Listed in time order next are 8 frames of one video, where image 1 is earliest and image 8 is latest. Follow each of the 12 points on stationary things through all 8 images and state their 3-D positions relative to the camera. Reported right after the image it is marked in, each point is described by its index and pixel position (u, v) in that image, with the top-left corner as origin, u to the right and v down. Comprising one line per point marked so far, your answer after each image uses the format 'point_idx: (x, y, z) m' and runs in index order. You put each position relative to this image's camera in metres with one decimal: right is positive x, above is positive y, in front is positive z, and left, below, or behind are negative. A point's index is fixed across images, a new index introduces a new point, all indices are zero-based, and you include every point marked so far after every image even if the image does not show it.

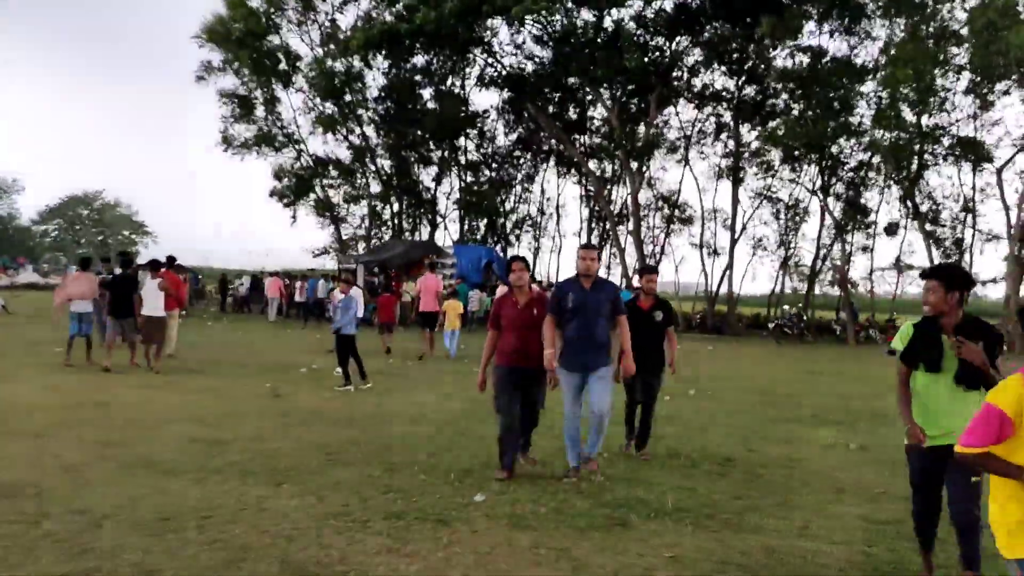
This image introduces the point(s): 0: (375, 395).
0: (-1.9, -1.4, +11.5) m
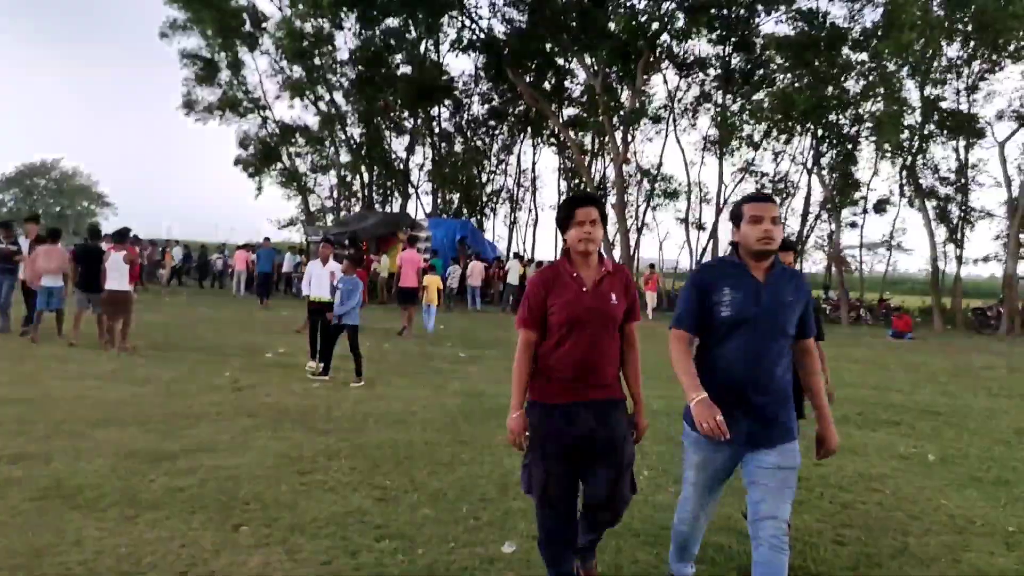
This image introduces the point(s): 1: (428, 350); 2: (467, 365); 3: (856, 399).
0: (-1.8, -1.2, +9.8) m
1: (-1.4, -1.1, +14.8) m
2: (-0.7, -1.2, +12.8) m
3: (+4.4, -1.4, +11.0) m
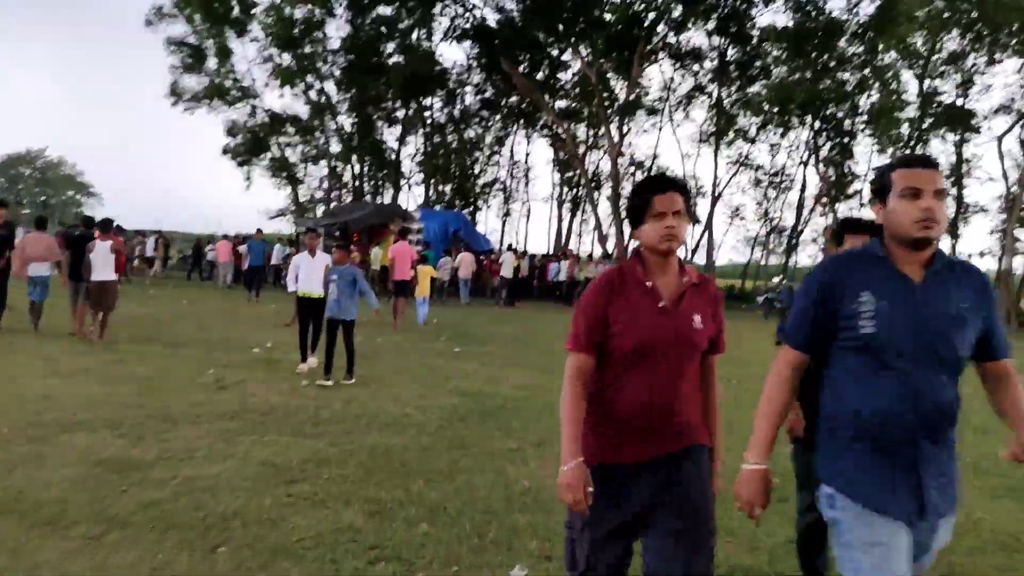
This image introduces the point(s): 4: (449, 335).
0: (-1.8, -1.1, +9.3) m
1: (-1.5, -0.9, +14.3) m
2: (-0.7, -1.1, +12.3) m
3: (+4.4, -1.3, +10.6) m
4: (-1.2, -0.9, +16.3) m
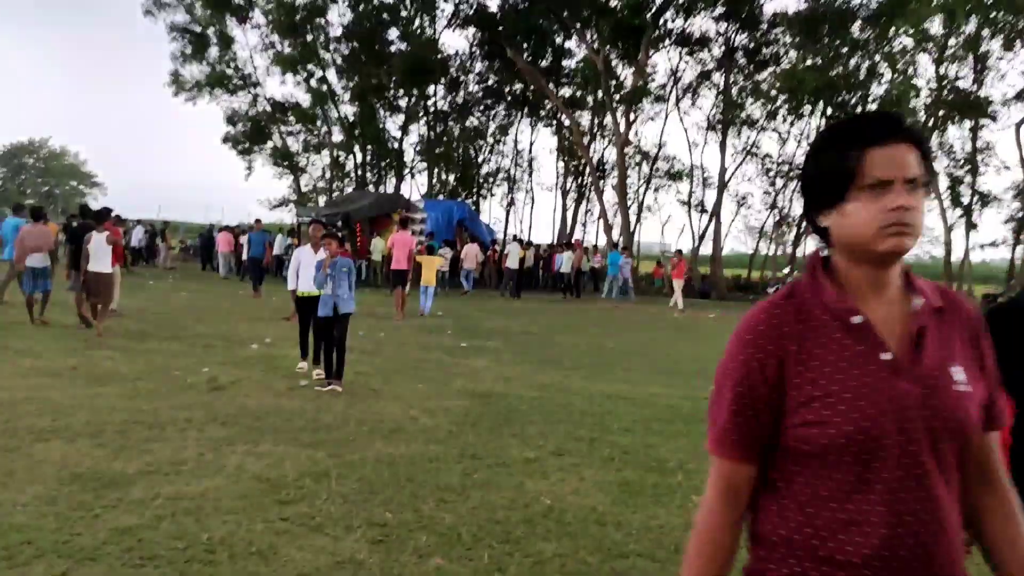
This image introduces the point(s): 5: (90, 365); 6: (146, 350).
0: (-1.7, -1.0, +8.7) m
1: (-1.3, -0.8, +13.7) m
2: (-0.6, -1.0, +11.7) m
3: (+4.5, -1.3, +10.0) m
4: (-1.0, -0.8, +15.7) m
5: (-4.6, -0.8, +9.4) m
6: (-4.6, -0.8, +10.9) m
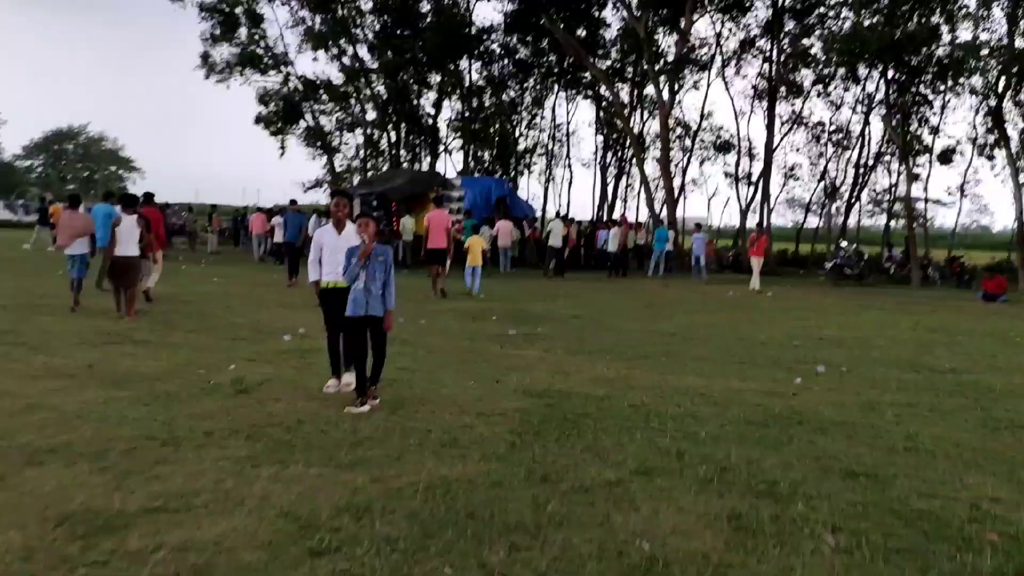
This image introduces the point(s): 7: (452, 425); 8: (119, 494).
0: (-1.1, -0.9, +7.7) m
1: (-0.6, -0.6, +12.7) m
2: (+0.1, -0.7, +10.7) m
3: (+5.1, -1.0, +8.8) m
4: (-0.2, -0.4, +14.7) m
5: (-4.0, -0.8, +8.5) m
6: (-4.0, -0.7, +10.0) m
7: (-0.5, -1.0, +6.5) m
8: (-2.1, -1.1, +4.6) m
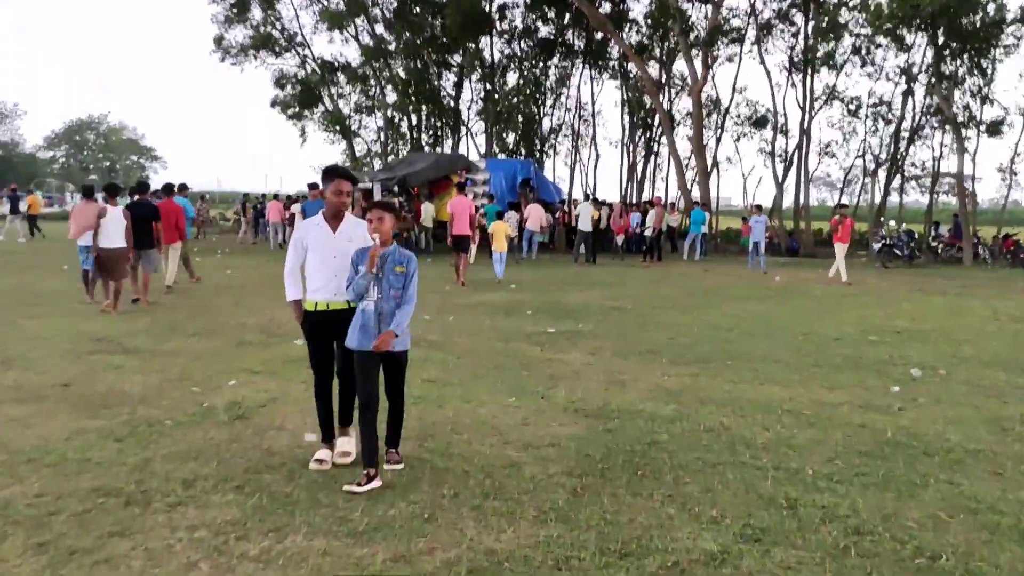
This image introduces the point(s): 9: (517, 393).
0: (-0.8, -0.9, +6.5) m
1: (-0.1, -0.5, +11.4) m
2: (+0.6, -0.7, +9.4) m
3: (+5.5, -0.9, +7.3) m
4: (+0.4, -0.3, +13.4) m
5: (-3.6, -0.8, +7.3) m
6: (-3.6, -0.7, +8.8) m
7: (-0.1, -1.1, +5.2) m
8: (-1.8, -1.2, +3.4) m
9: (0.0, -0.9, +7.2) m
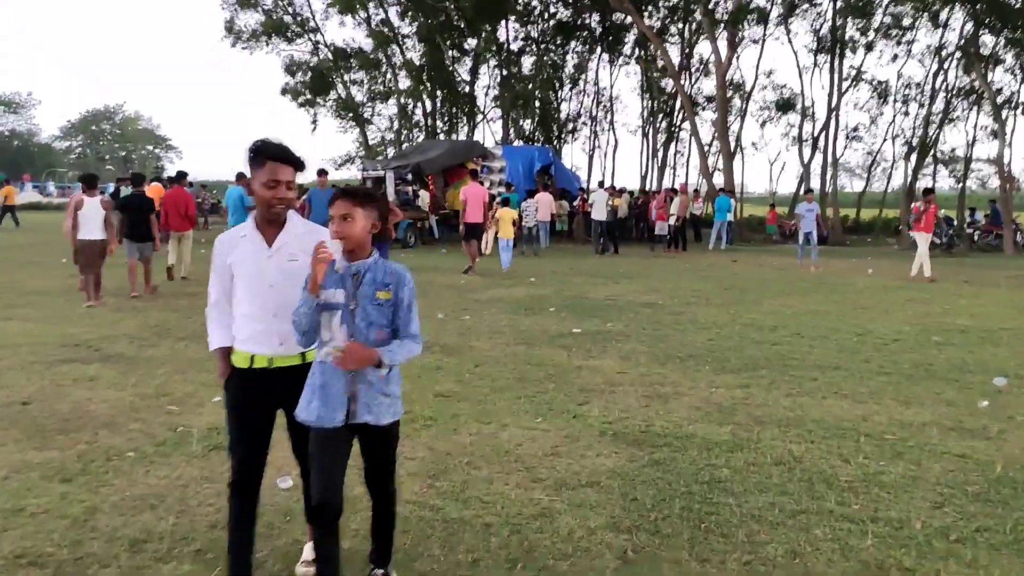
0: (-0.6, -0.9, +5.5) m
1: (+0.2, -0.4, +10.4) m
2: (+0.8, -0.7, +8.4) m
3: (+5.7, -0.9, +6.2) m
4: (+0.7, -0.2, +12.3) m
5: (-3.4, -0.8, +6.4) m
6: (-3.3, -0.7, +7.9) m
7: (0.0, -1.1, +4.2) m
8: (-1.7, -1.3, +2.4) m
9: (+0.2, -0.9, +6.2) m
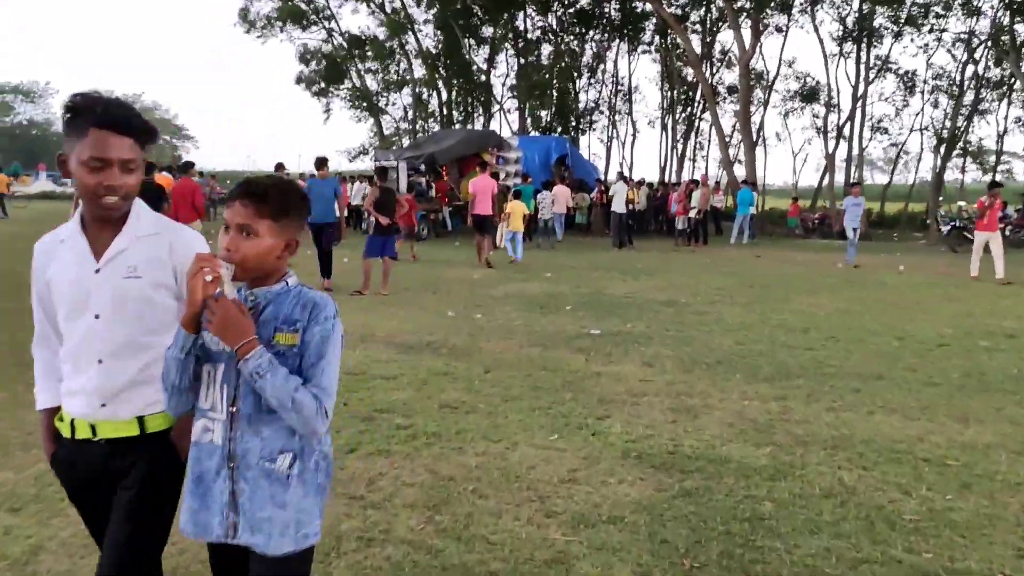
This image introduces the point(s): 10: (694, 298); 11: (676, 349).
0: (-0.5, -0.9, +4.9) m
1: (+0.4, -0.4, +9.8) m
2: (+0.9, -0.7, +7.8) m
3: (+5.8, -1.0, +5.5) m
4: (+0.9, -0.2, +11.7) m
5: (-3.3, -0.8, +5.8) m
6: (-3.2, -0.6, +7.3) m
7: (+0.1, -1.1, +3.6) m
8: (-1.7, -1.3, +1.9) m
9: (+0.3, -0.9, +5.5) m
10: (+2.6, -0.1, +12.3) m
11: (+1.6, -0.6, +8.5) m
